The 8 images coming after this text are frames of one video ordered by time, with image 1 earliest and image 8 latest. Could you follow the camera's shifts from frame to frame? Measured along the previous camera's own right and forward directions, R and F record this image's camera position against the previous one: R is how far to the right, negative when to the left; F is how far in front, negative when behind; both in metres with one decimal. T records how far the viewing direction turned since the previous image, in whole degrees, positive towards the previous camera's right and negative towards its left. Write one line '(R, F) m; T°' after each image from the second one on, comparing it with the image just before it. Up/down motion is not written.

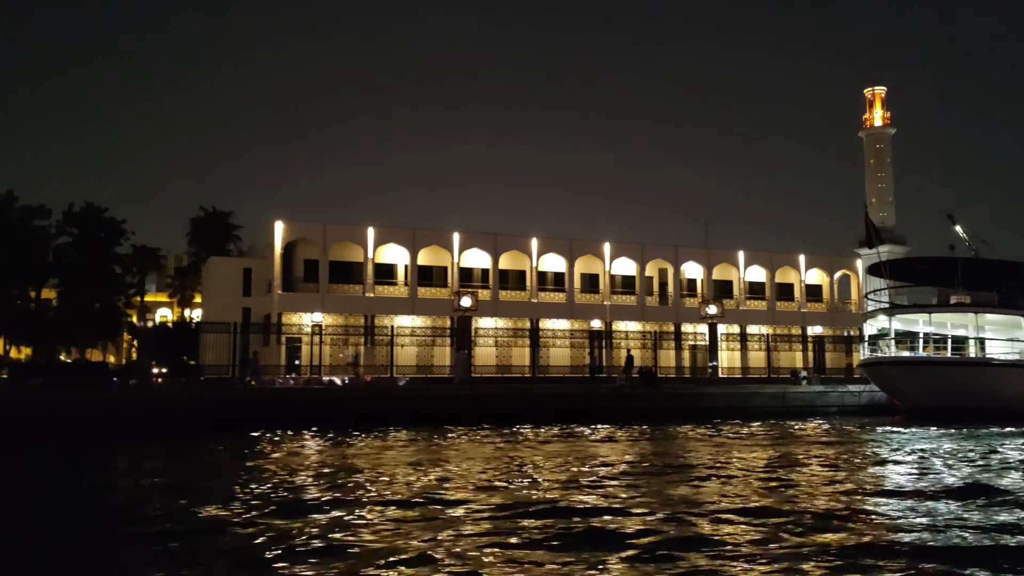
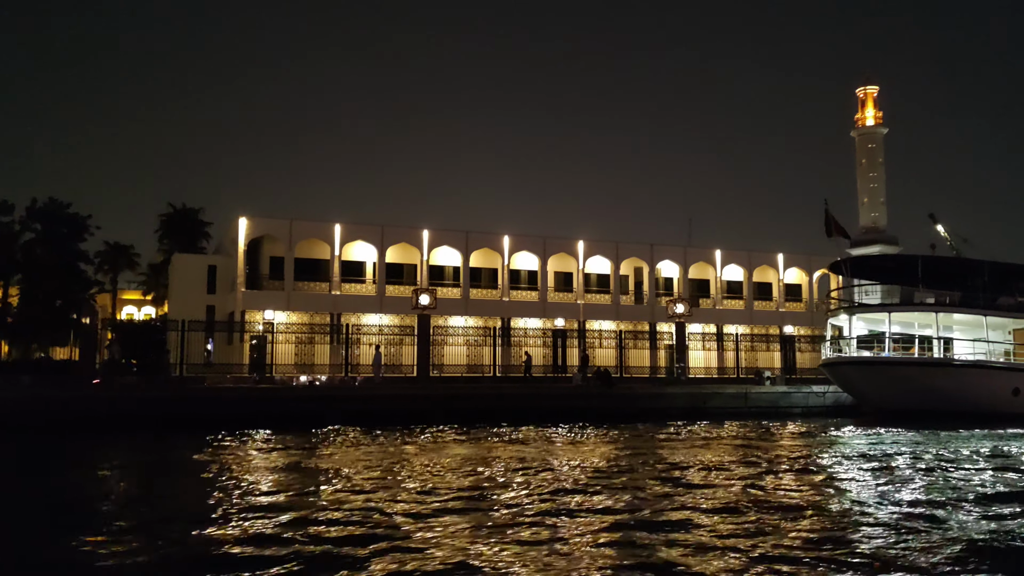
(+1.1, +0.5) m; 0°
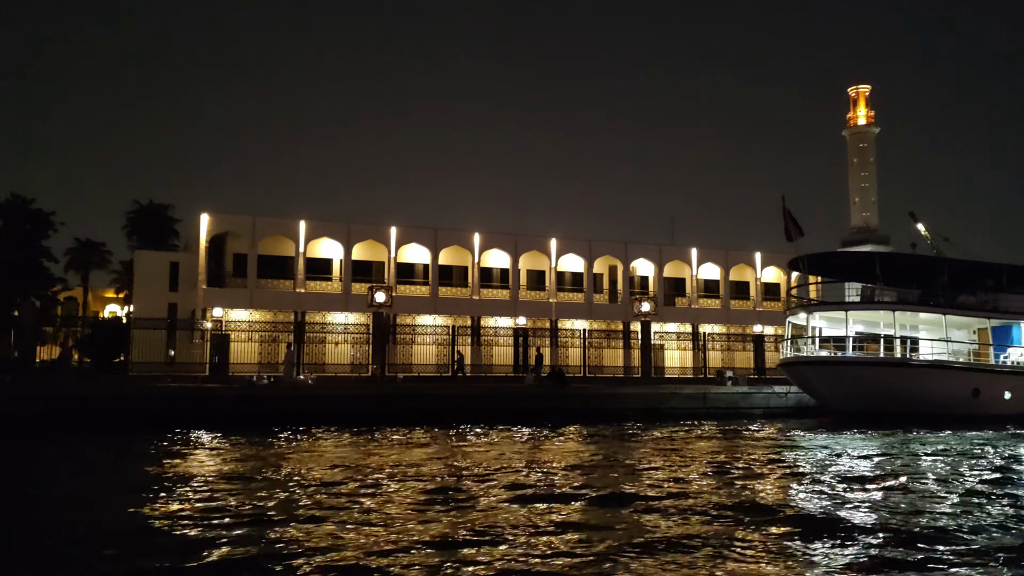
(+1.4, +0.6) m; 0°
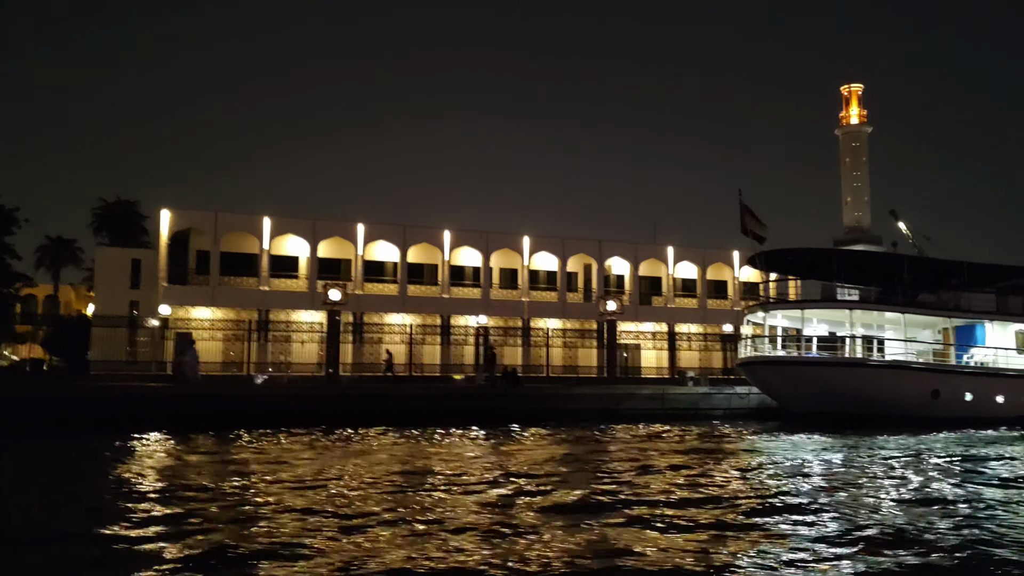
(+1.4, +0.6) m; 0°
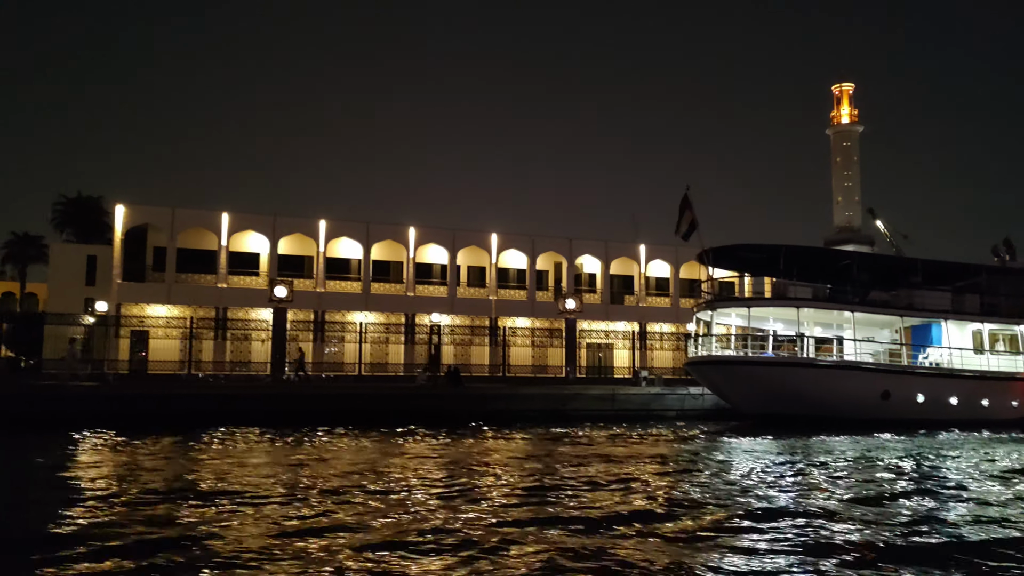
(+1.6, +0.7) m; 0°
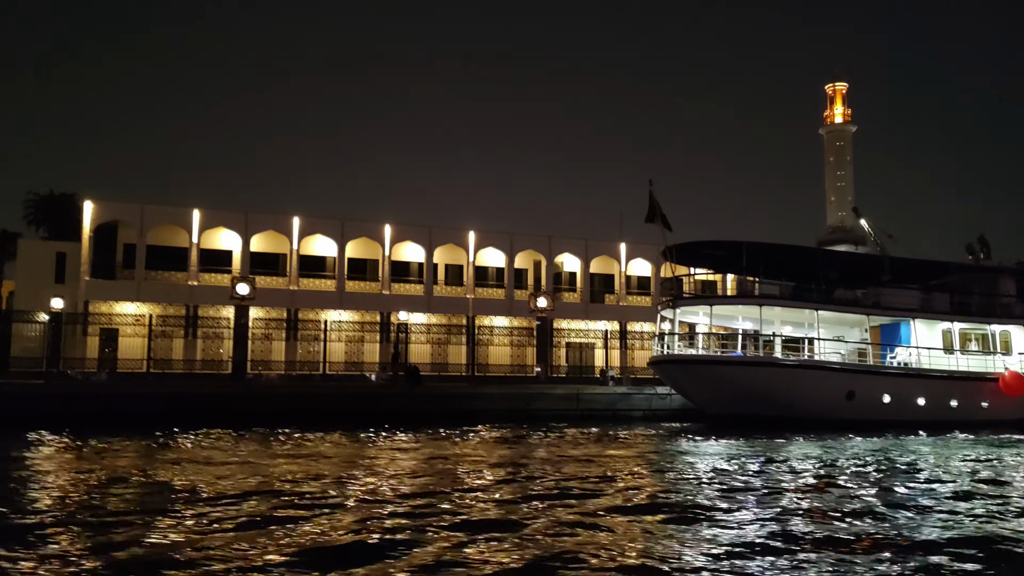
(+1.0, +0.4) m; 0°
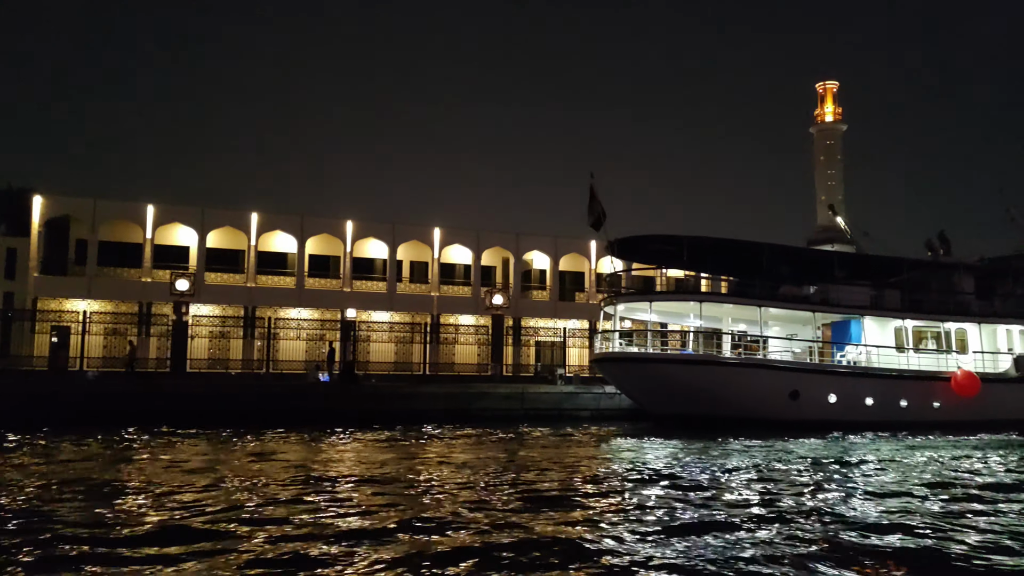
(+1.6, +0.7) m; 0°
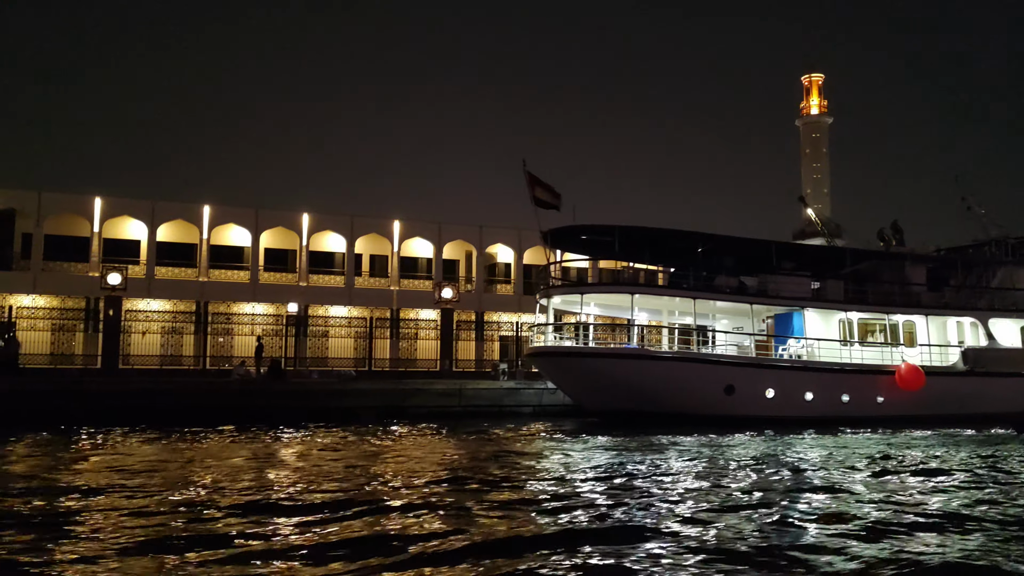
(+1.6, +0.7) m; 0°
